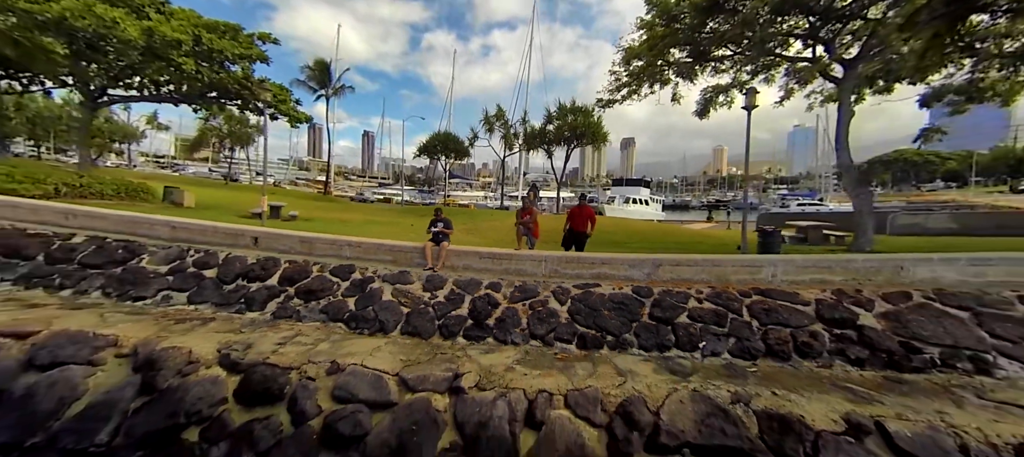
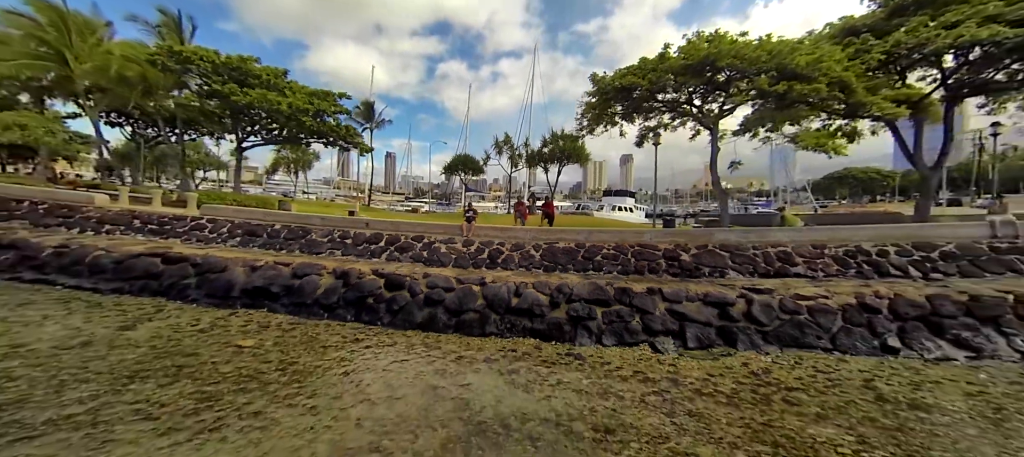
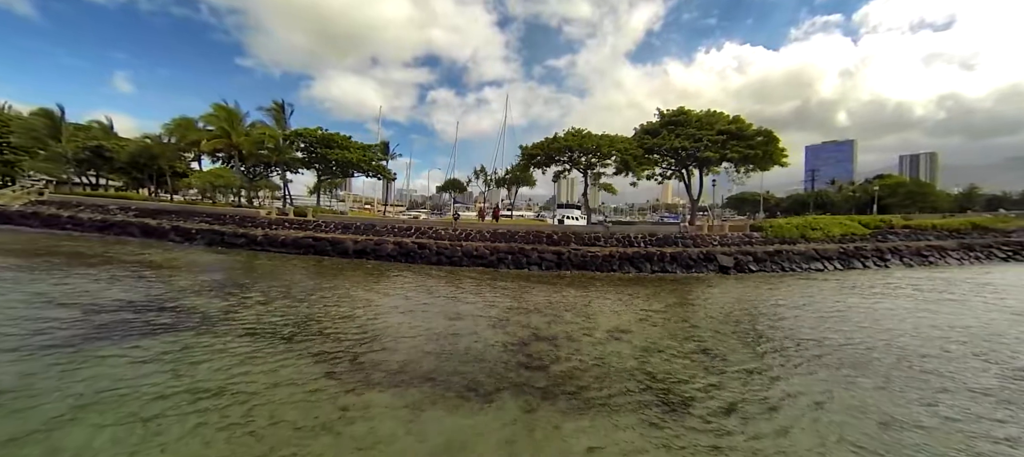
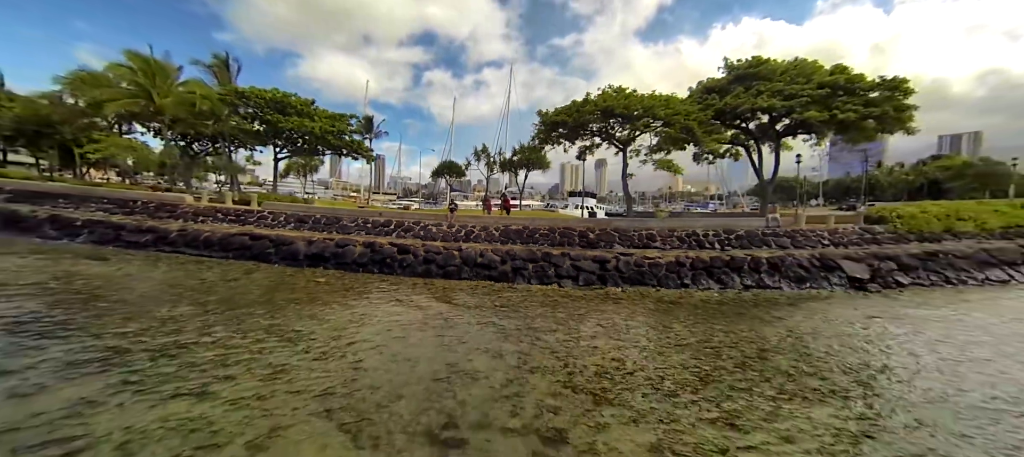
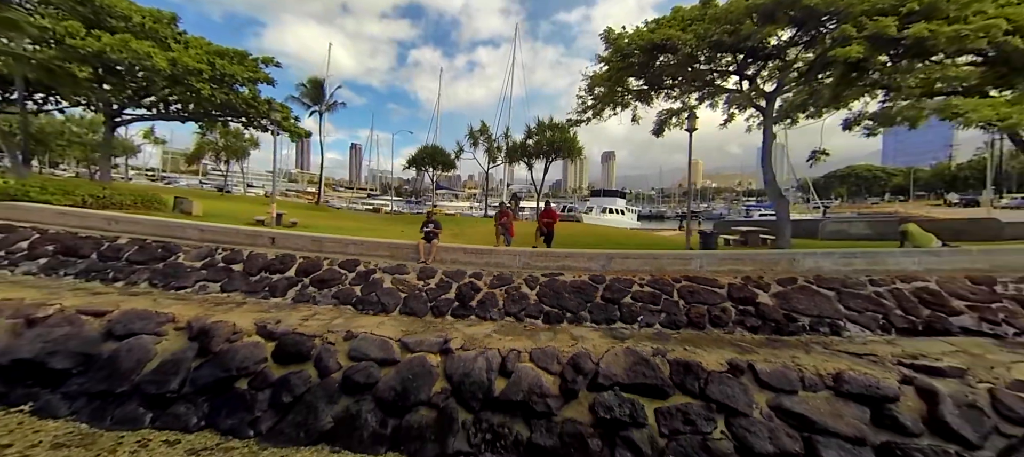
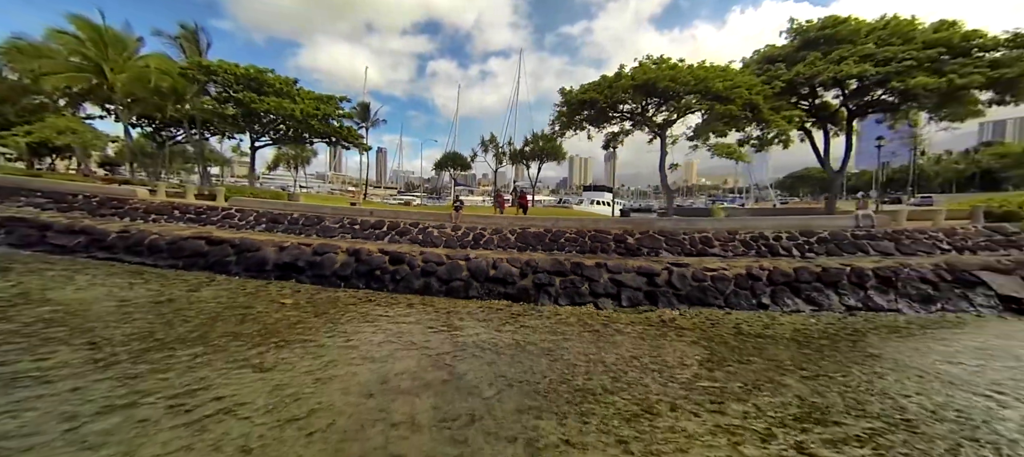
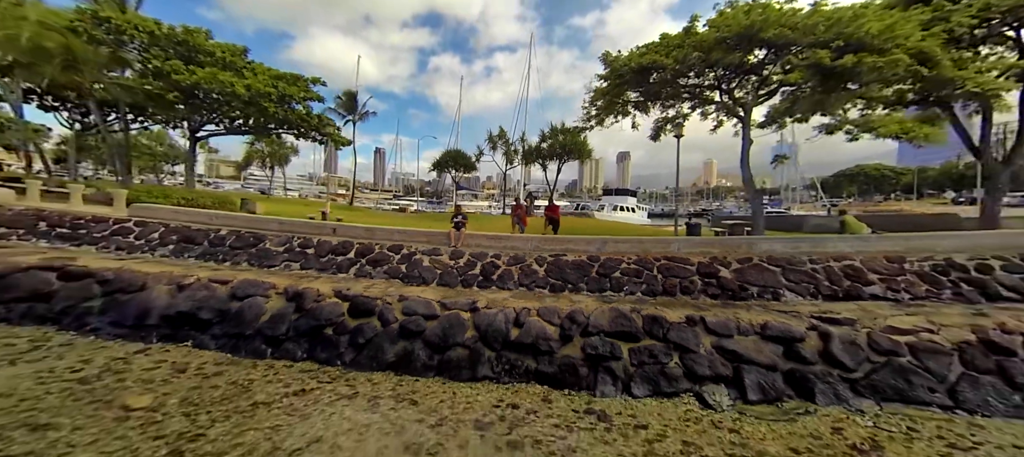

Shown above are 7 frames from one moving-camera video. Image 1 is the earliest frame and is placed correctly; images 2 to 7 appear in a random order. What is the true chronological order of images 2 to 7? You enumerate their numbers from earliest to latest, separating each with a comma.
5, 7, 2, 6, 4, 3
